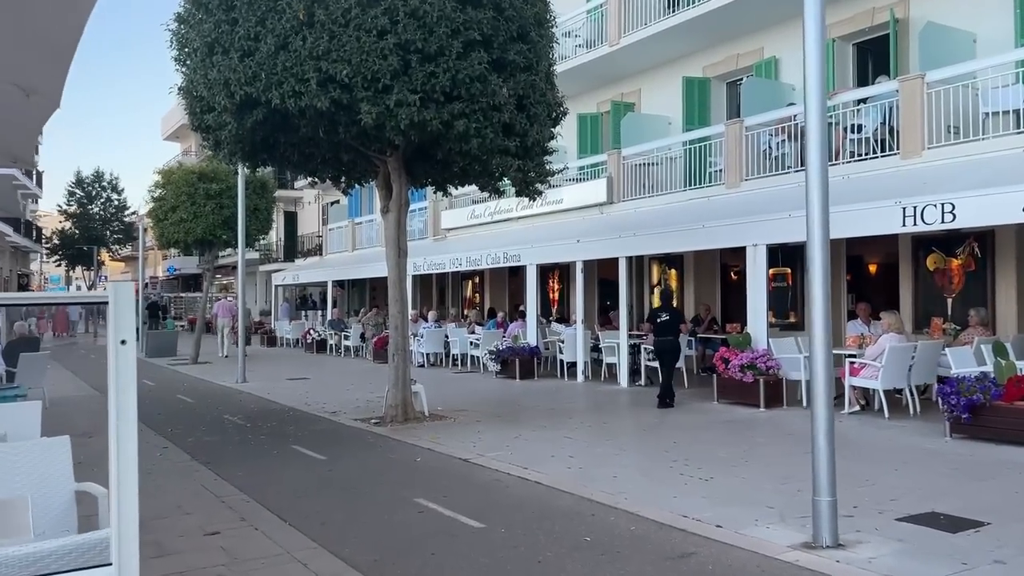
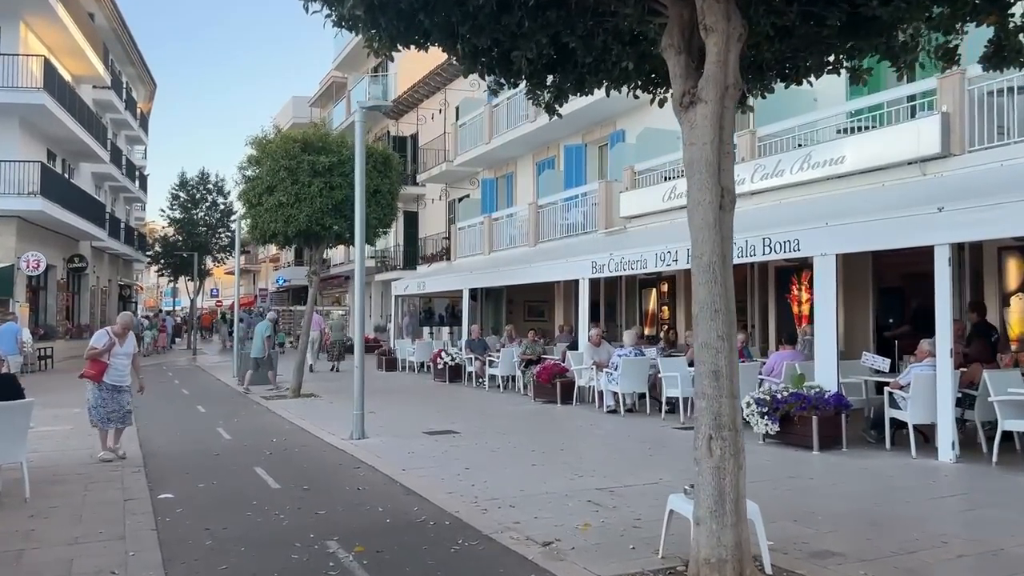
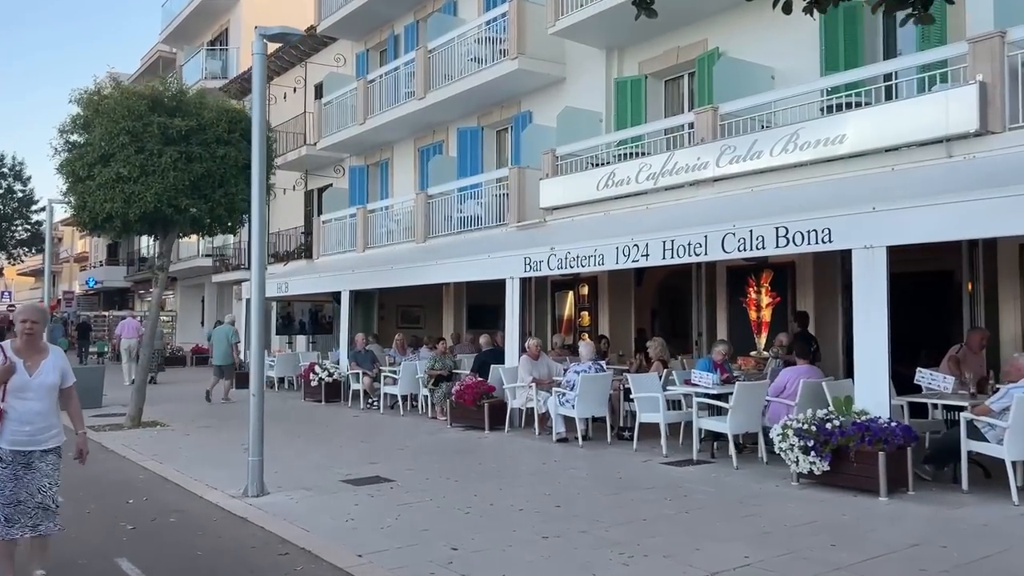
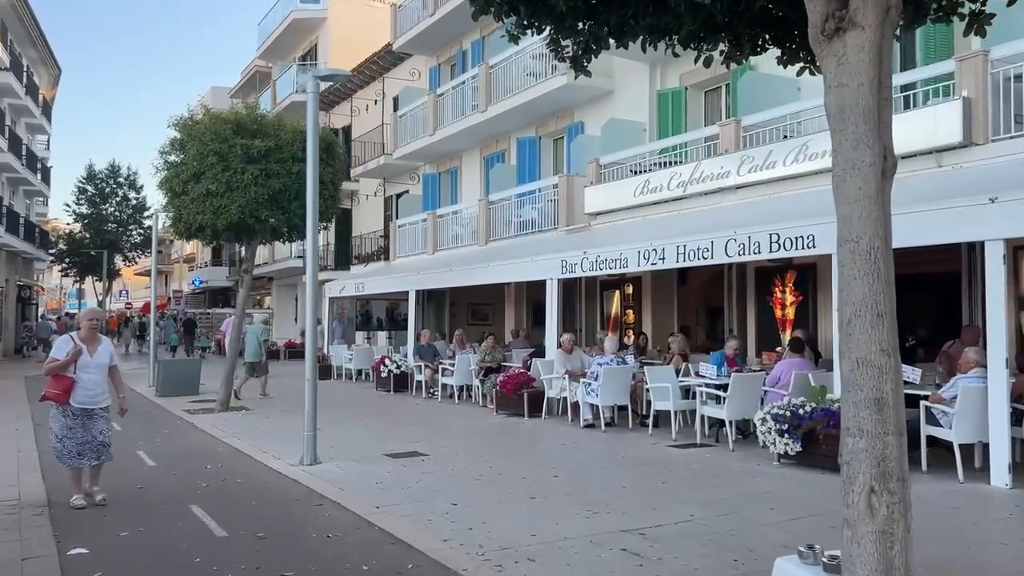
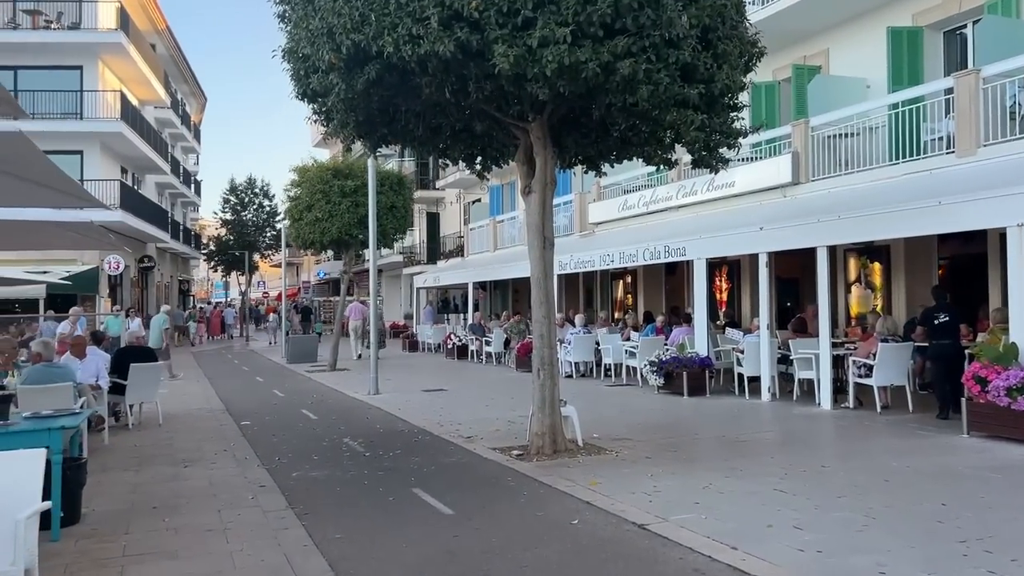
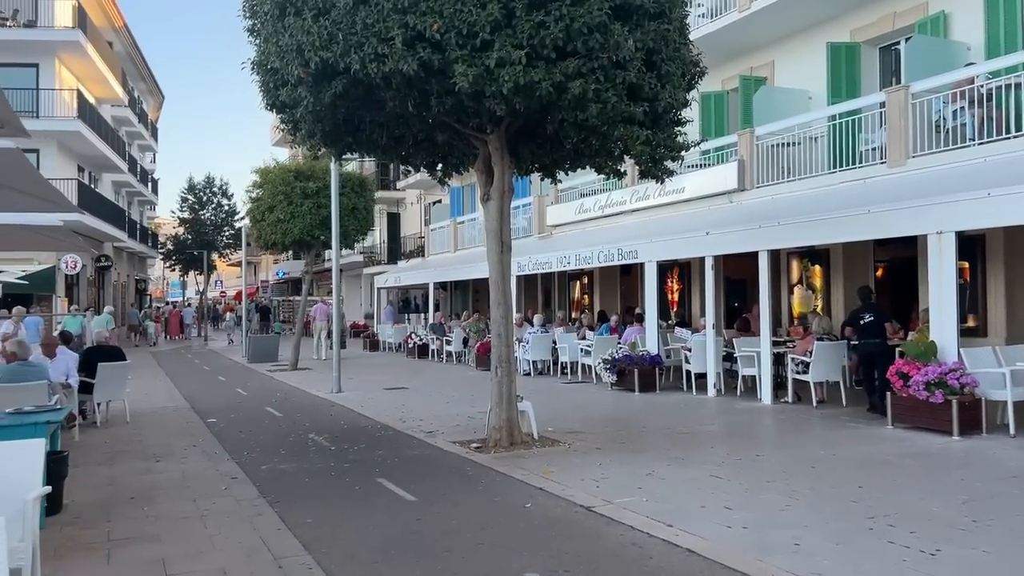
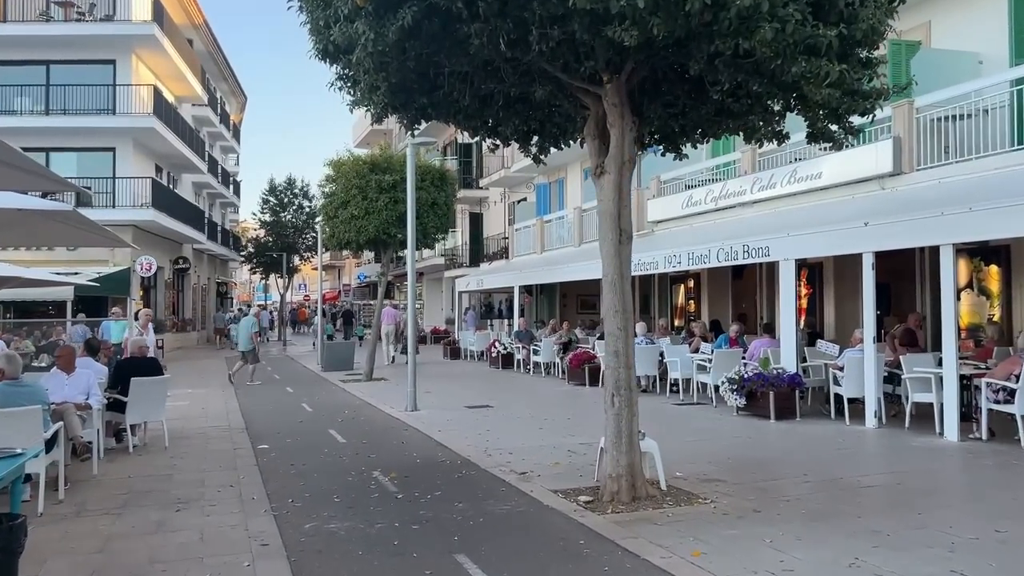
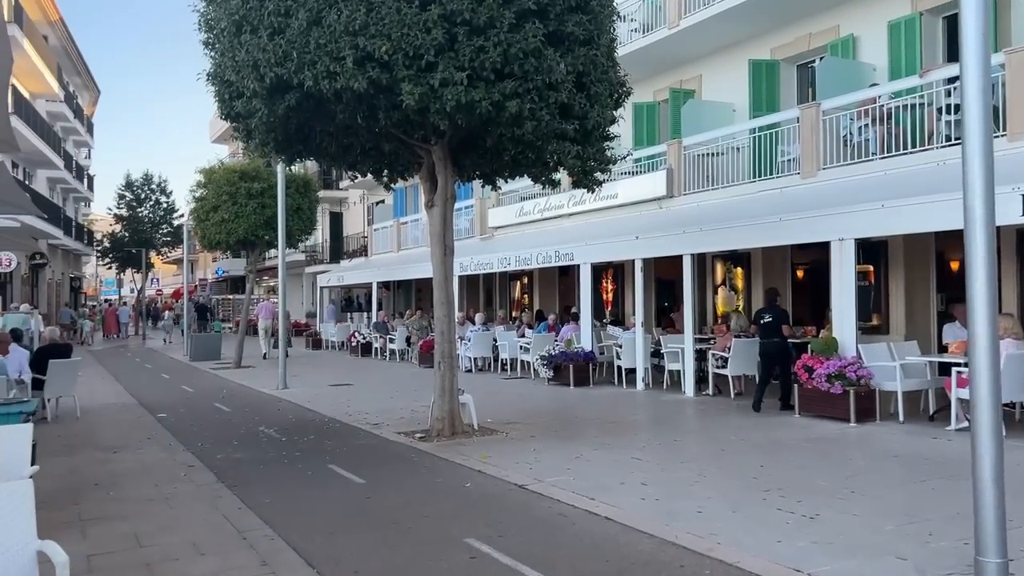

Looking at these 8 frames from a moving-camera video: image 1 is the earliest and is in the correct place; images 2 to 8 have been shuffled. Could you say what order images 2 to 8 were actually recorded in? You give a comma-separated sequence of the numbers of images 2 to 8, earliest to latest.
8, 6, 5, 7, 2, 4, 3
